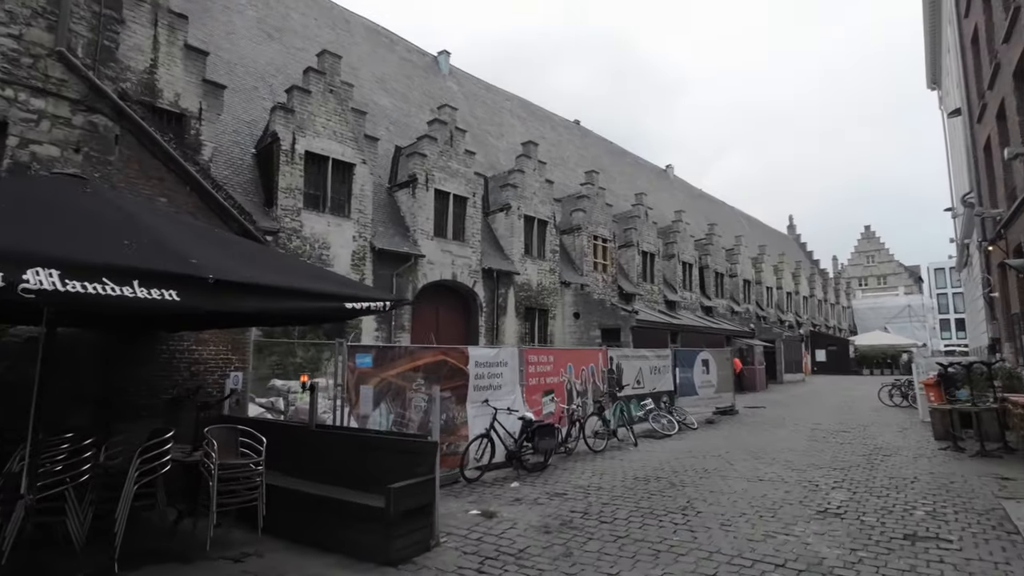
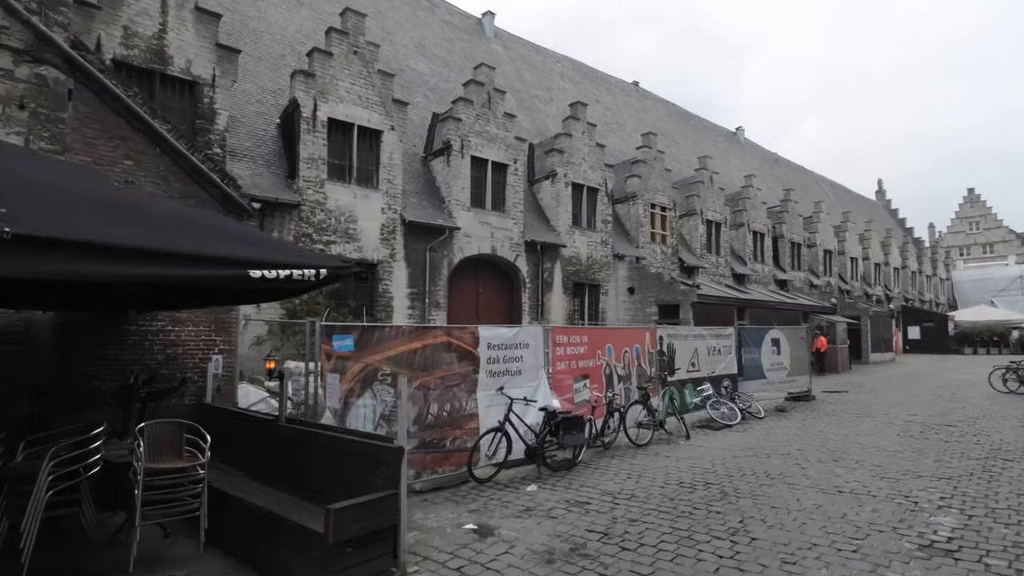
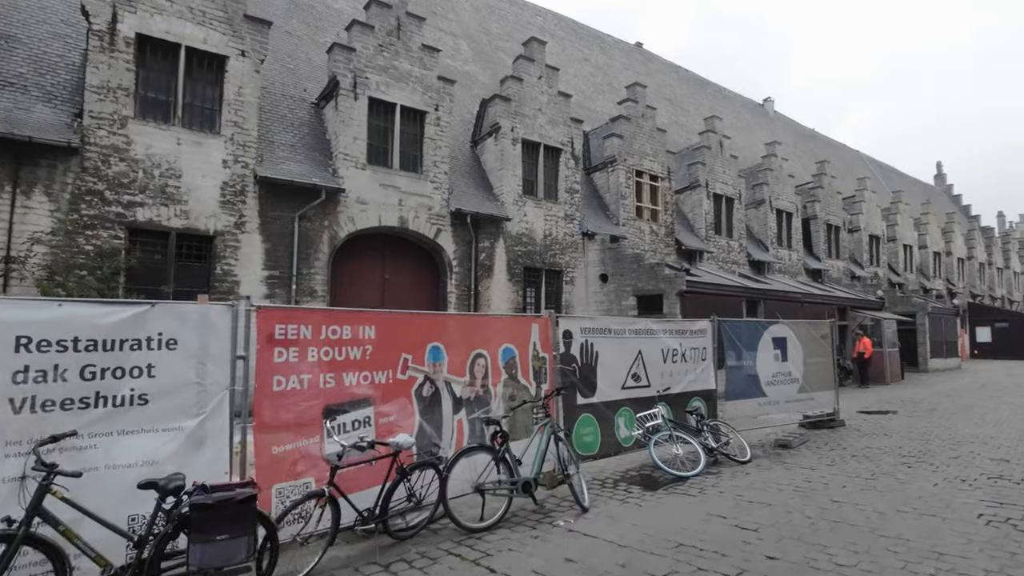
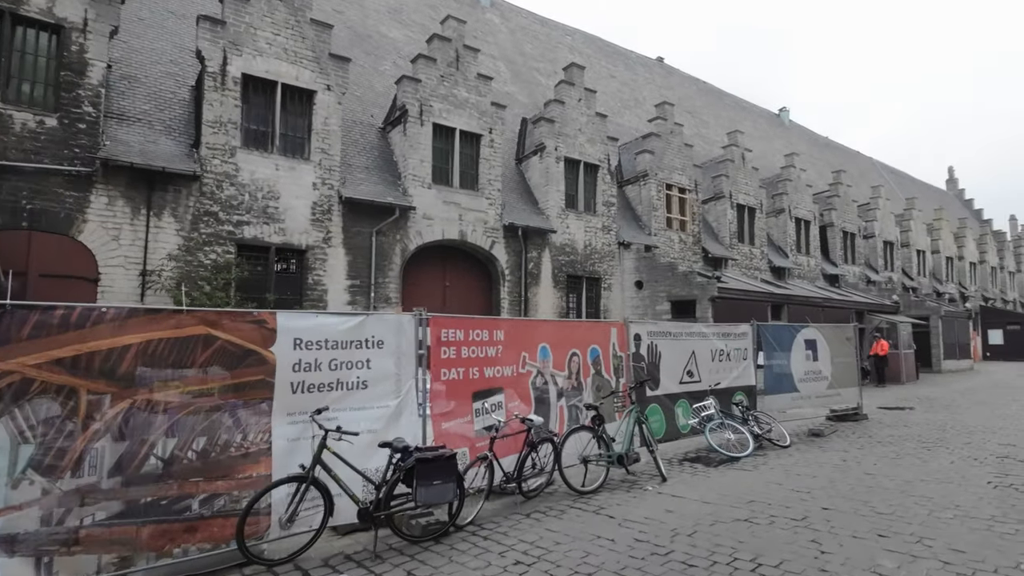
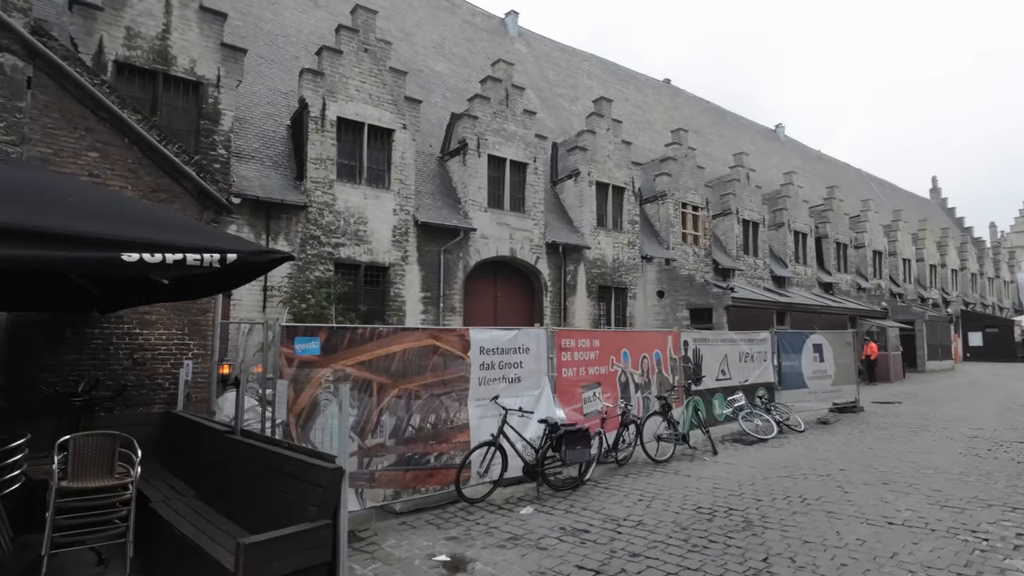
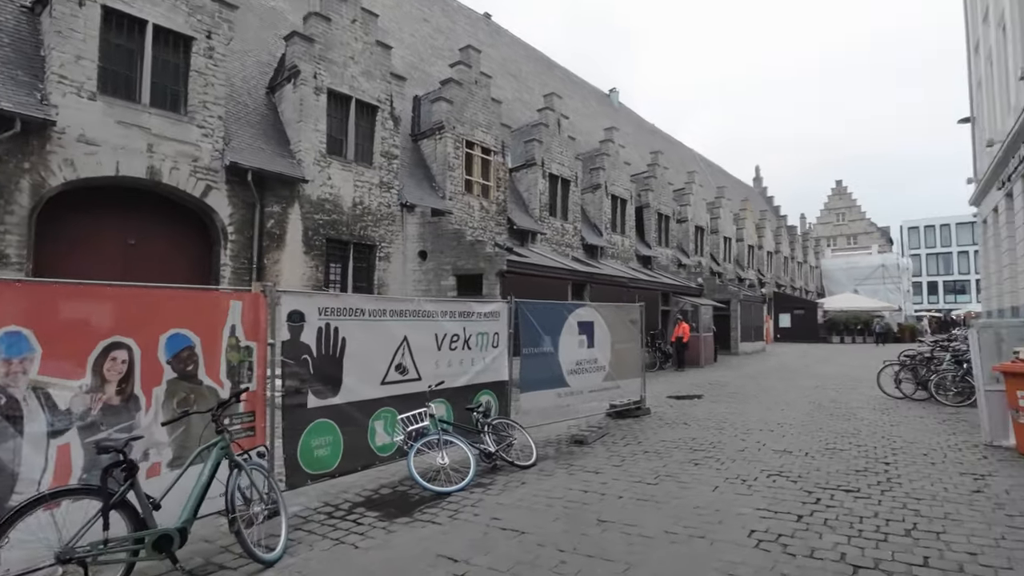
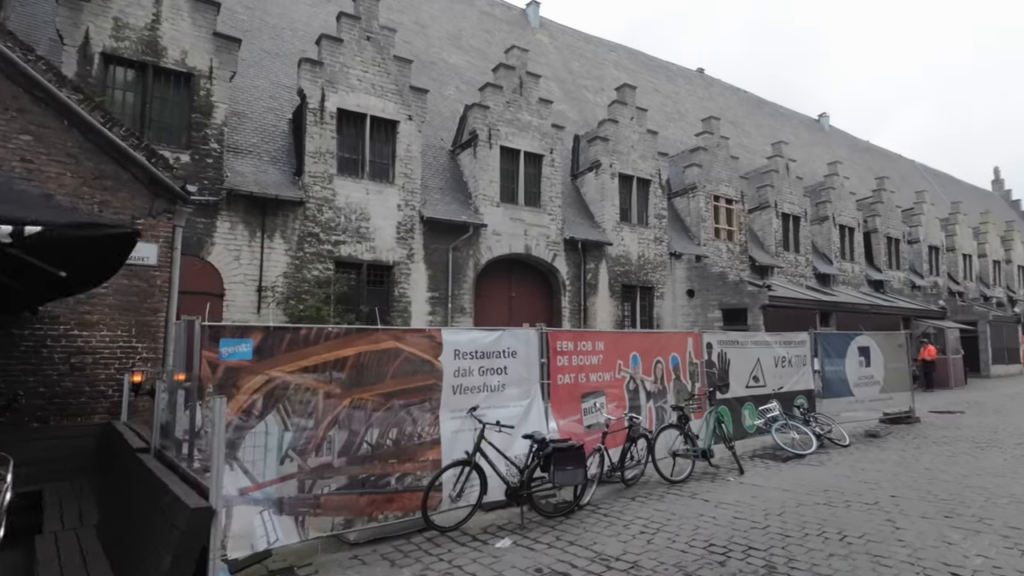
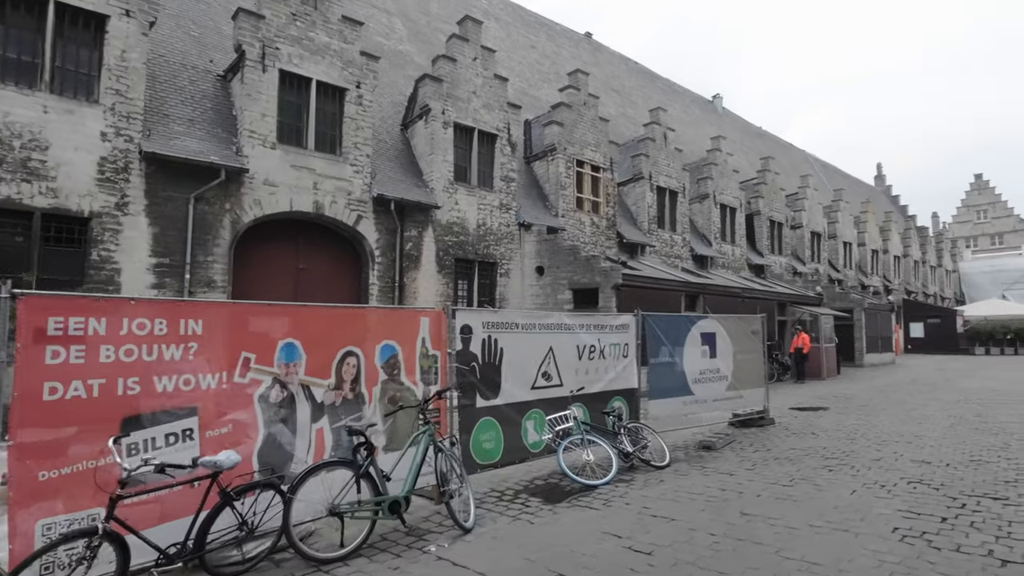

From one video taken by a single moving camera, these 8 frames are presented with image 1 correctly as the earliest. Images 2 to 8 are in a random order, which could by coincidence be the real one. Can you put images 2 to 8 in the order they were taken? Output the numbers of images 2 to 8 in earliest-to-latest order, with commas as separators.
2, 5, 7, 4, 3, 8, 6
